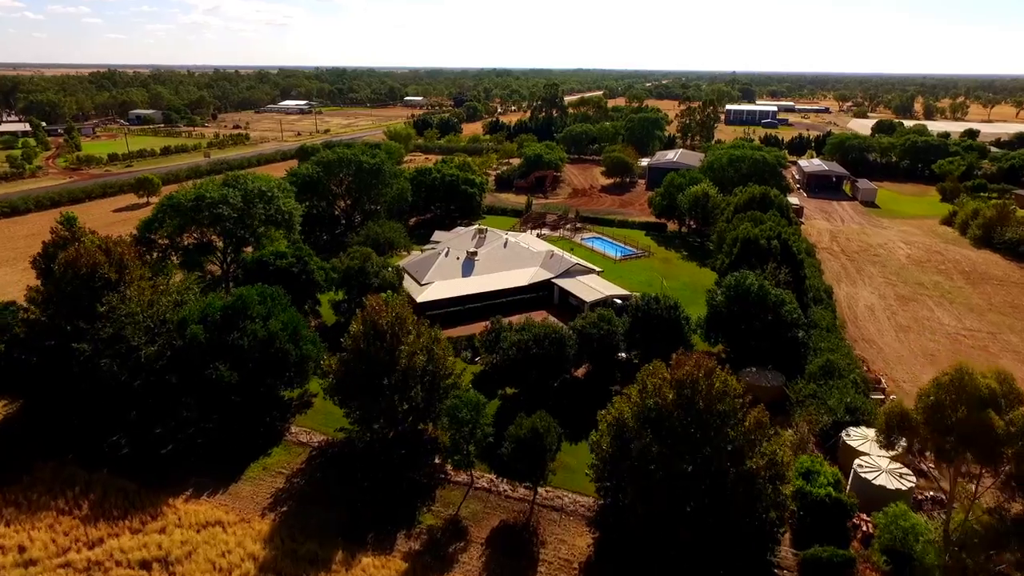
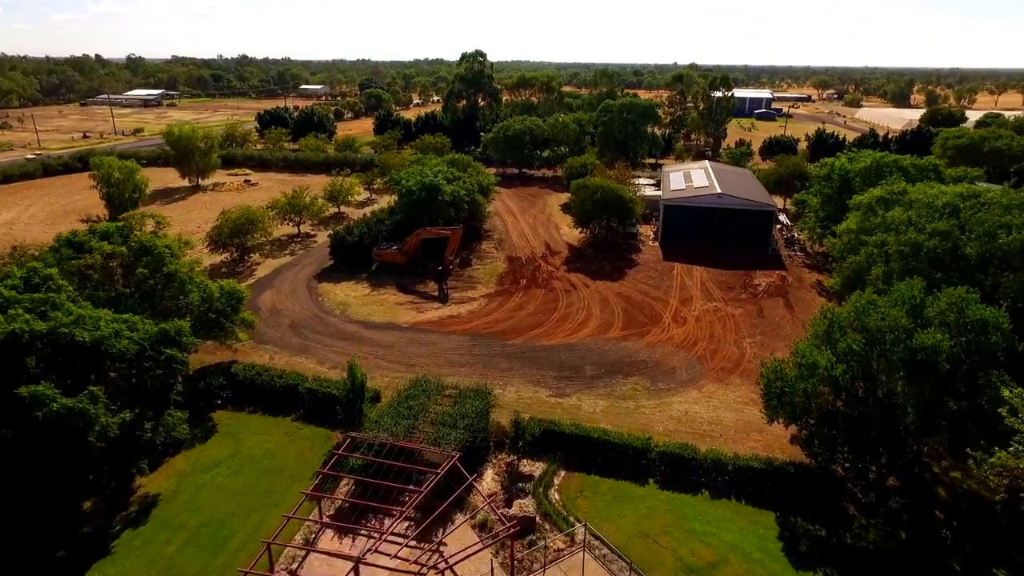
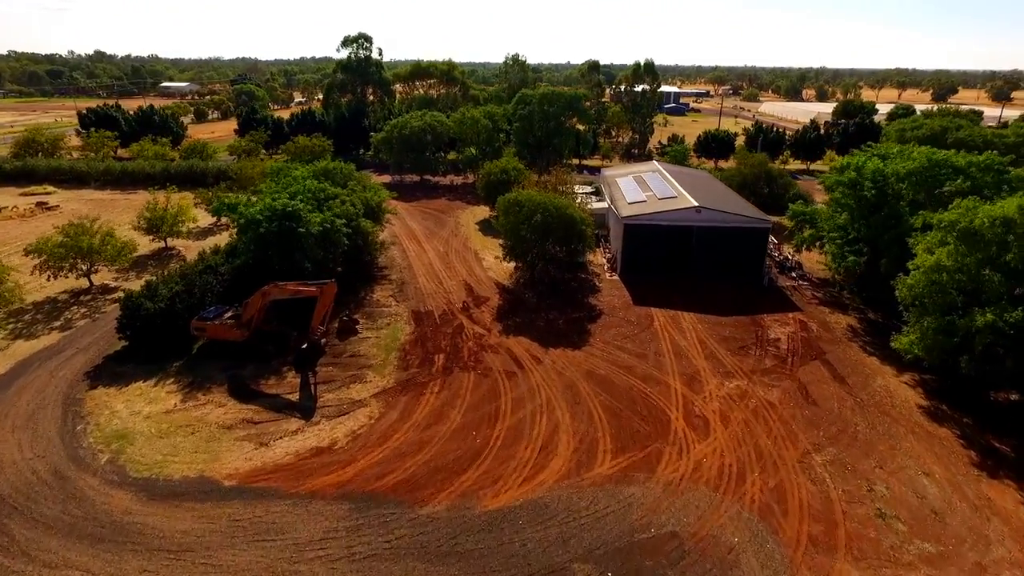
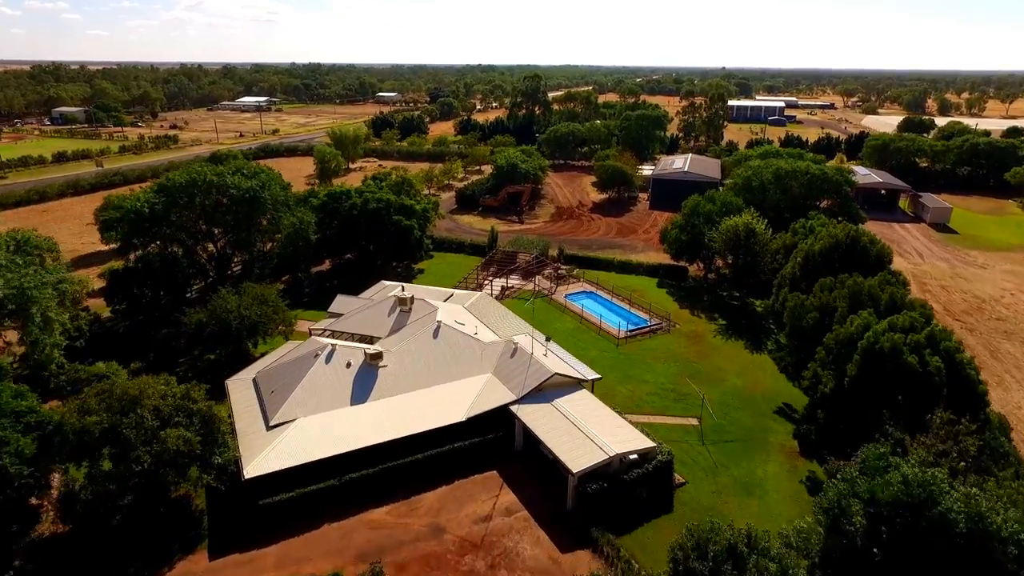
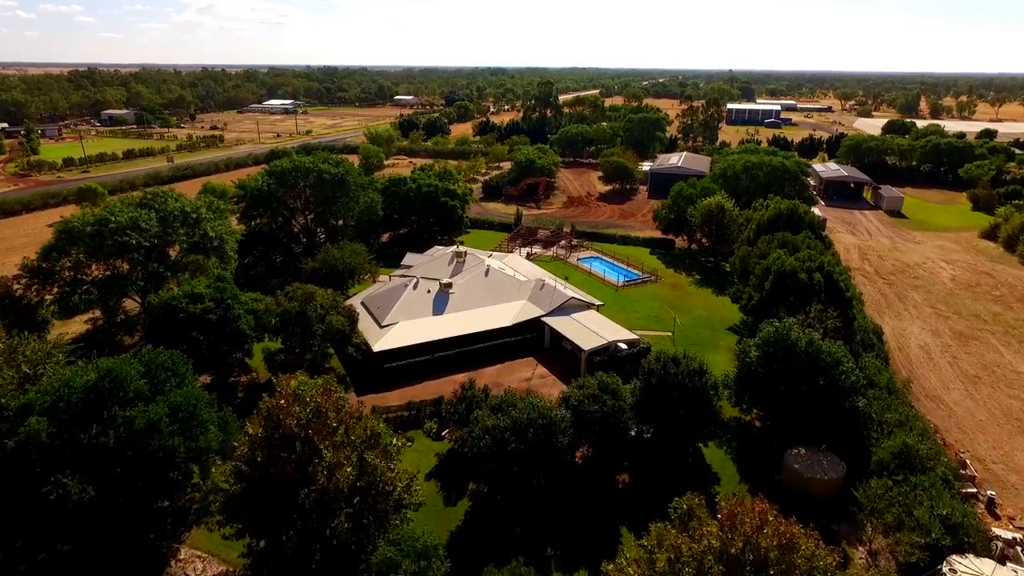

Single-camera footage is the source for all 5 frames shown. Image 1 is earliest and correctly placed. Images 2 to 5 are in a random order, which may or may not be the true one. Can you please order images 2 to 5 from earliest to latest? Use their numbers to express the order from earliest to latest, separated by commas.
5, 4, 2, 3
